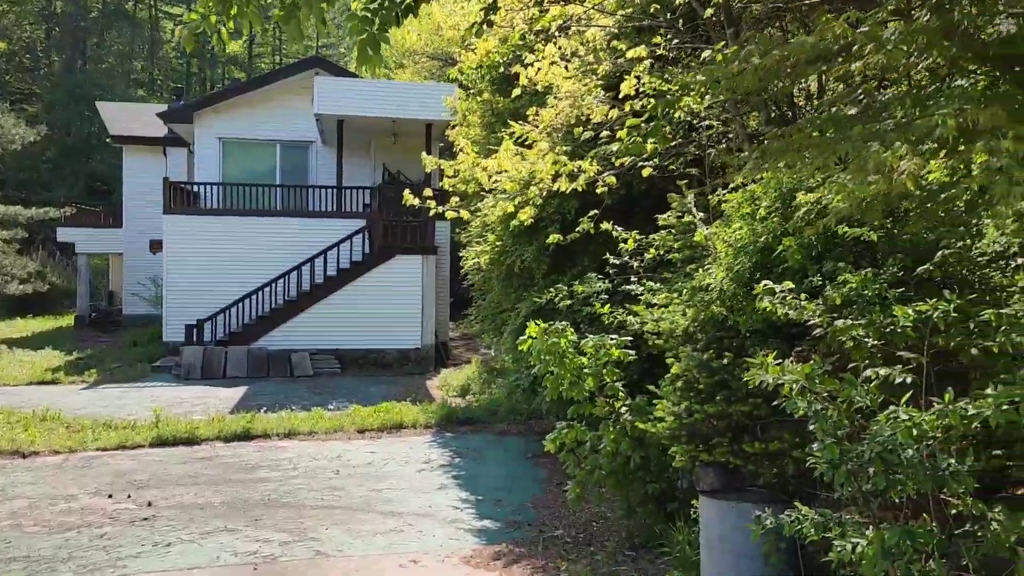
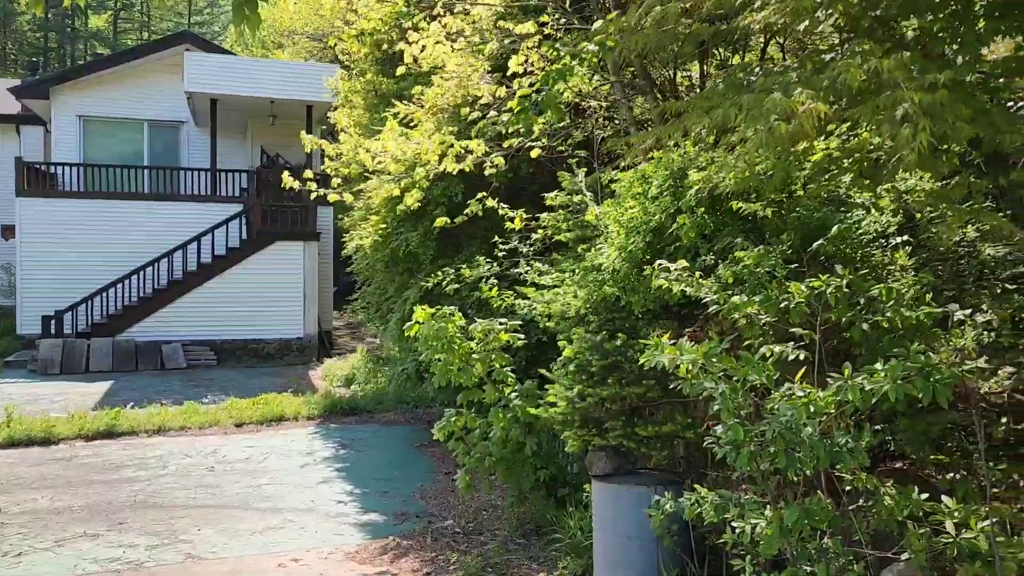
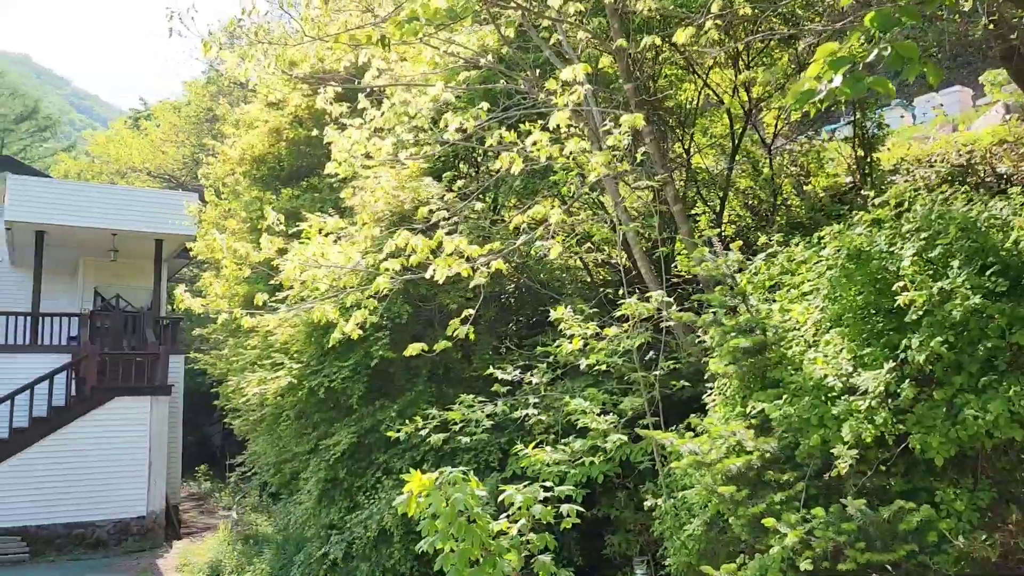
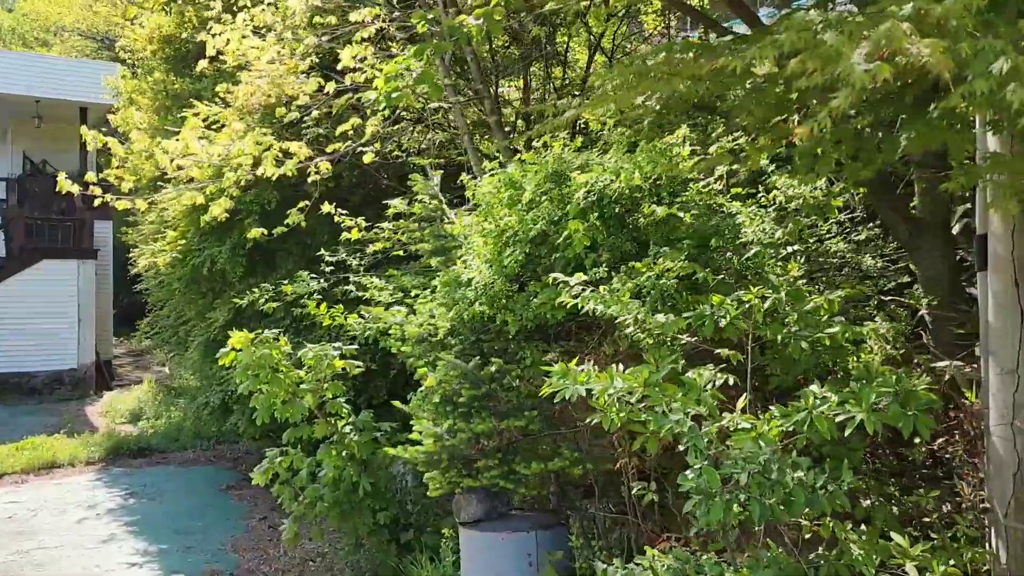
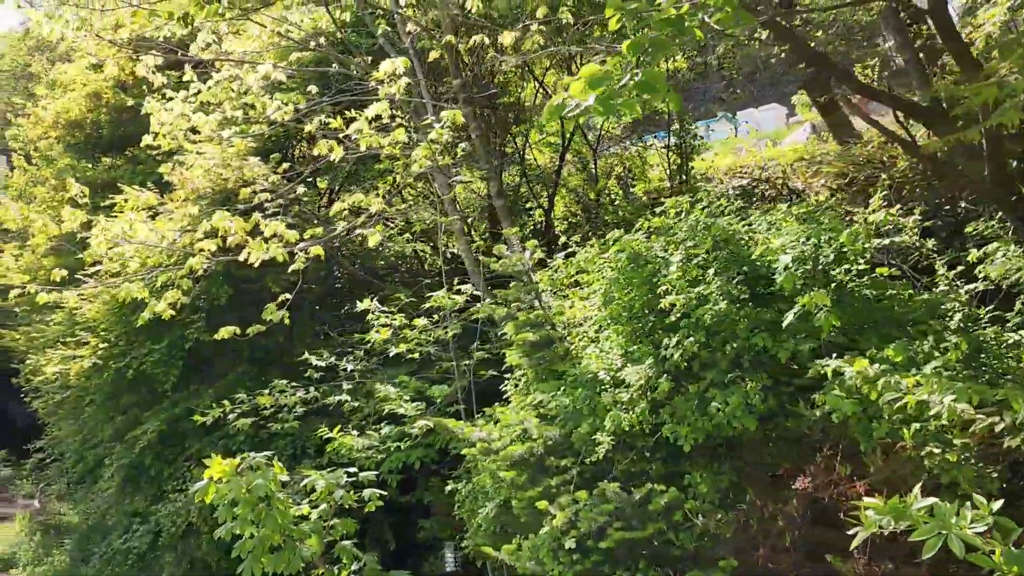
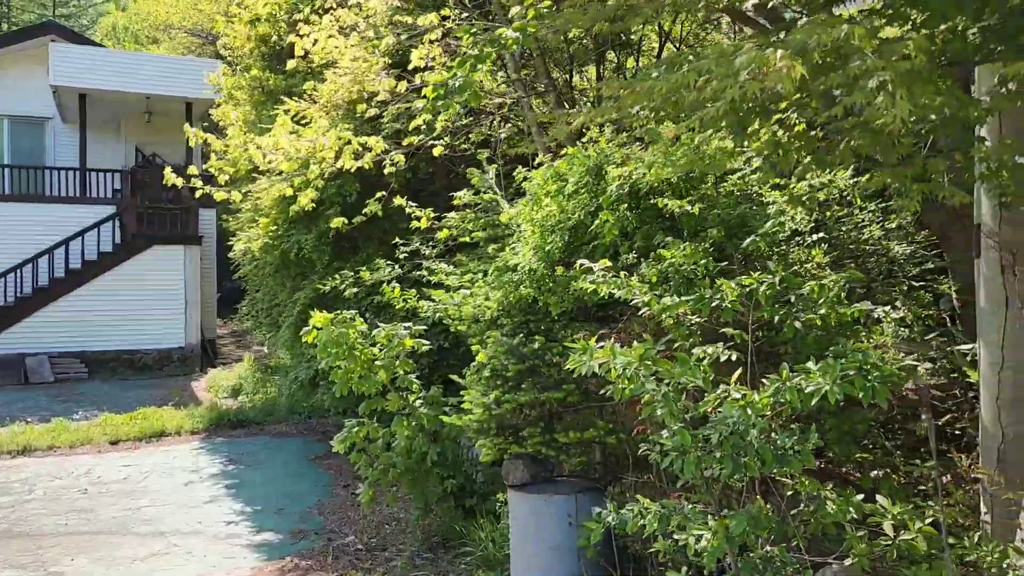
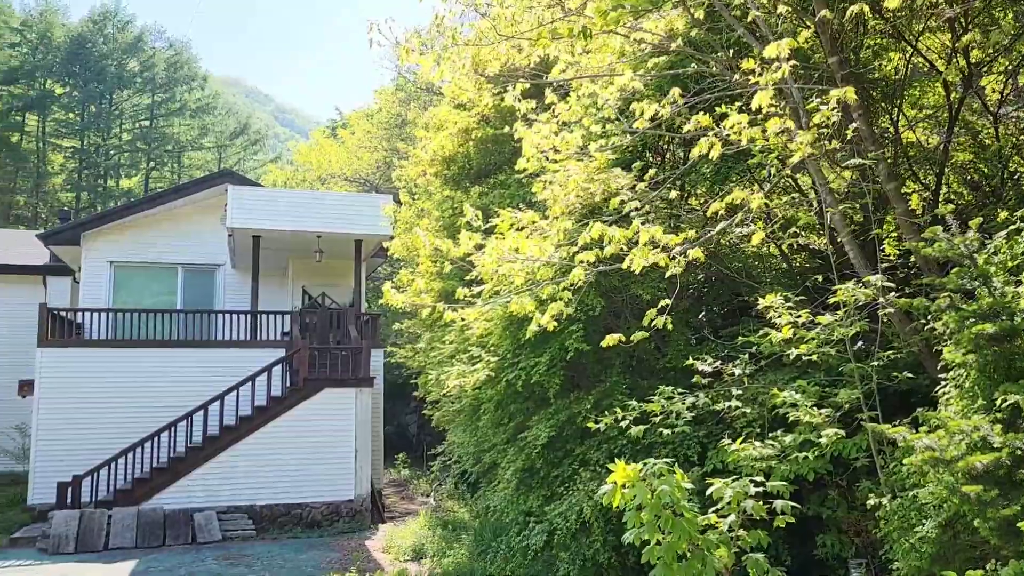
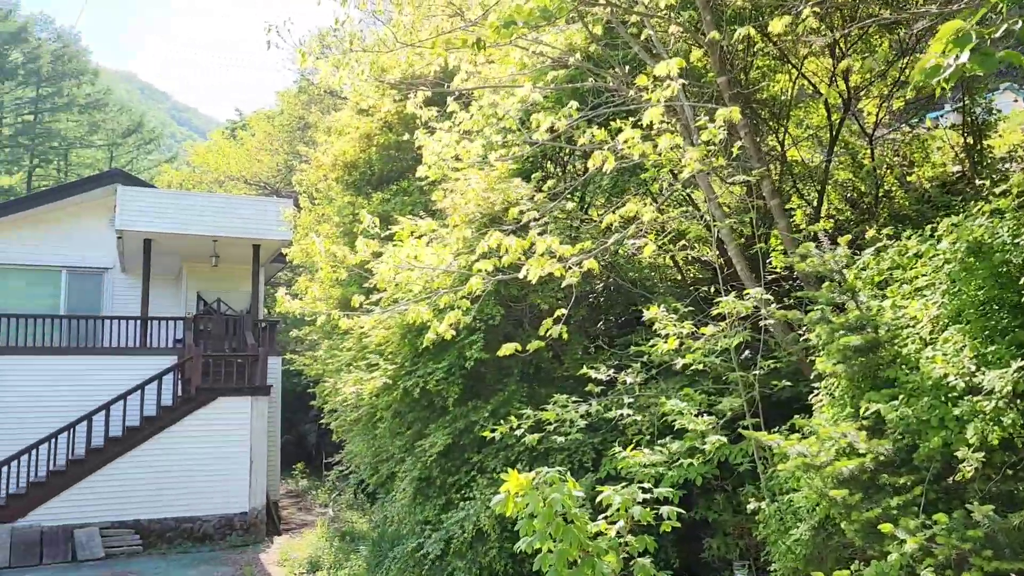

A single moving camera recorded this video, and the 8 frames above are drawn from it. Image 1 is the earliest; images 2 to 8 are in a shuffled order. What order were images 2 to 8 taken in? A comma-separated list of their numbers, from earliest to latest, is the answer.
2, 6, 4, 5, 3, 8, 7
